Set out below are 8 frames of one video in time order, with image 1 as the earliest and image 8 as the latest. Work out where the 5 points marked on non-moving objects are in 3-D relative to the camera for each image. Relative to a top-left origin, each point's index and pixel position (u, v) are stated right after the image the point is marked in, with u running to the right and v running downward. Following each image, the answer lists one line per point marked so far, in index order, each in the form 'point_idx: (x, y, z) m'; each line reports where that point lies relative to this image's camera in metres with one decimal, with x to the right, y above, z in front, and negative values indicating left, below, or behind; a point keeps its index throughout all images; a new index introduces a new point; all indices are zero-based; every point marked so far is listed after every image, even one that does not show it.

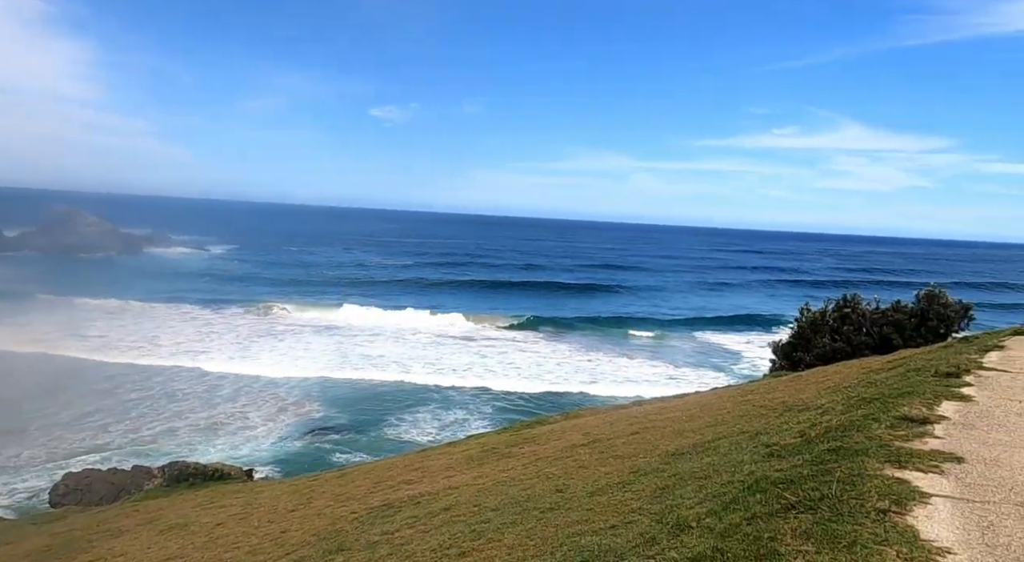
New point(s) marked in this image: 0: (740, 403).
0: (+3.1, -1.7, +9.9) m
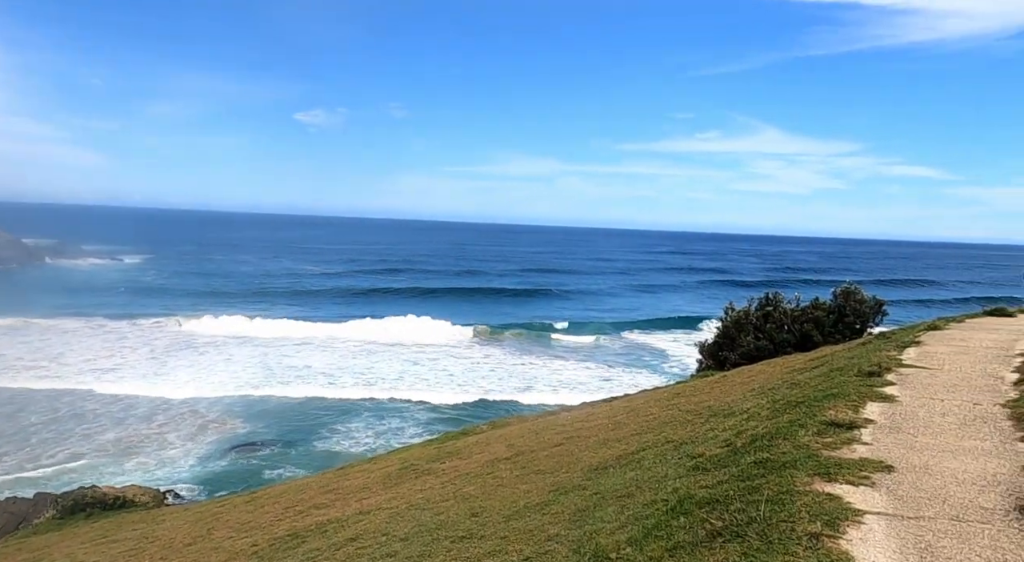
0: (+2.1, -1.7, +9.7) m
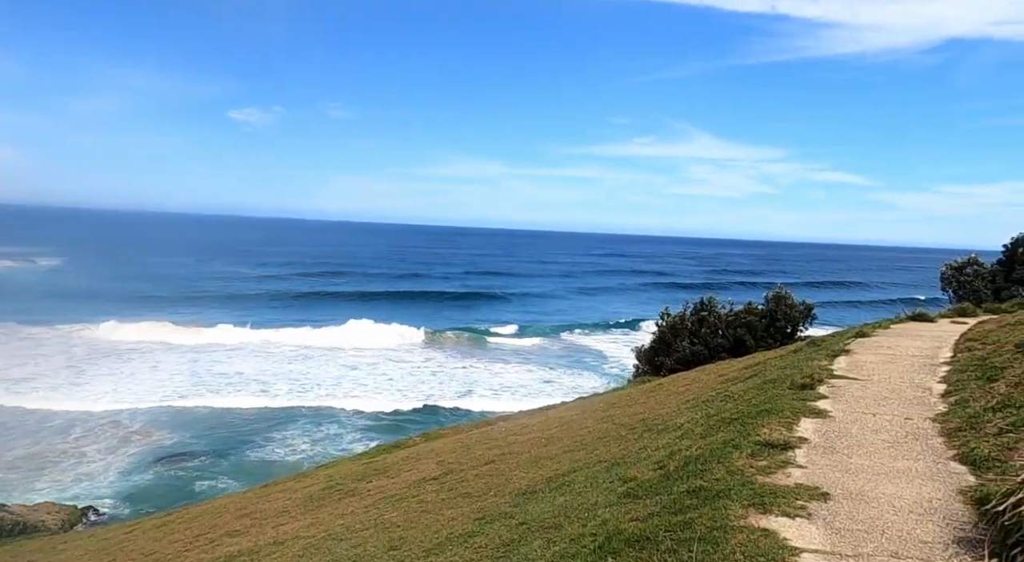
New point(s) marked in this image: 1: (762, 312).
0: (+1.2, -1.8, +9.5) m
1: (+6.4, -0.8, +18.7) m
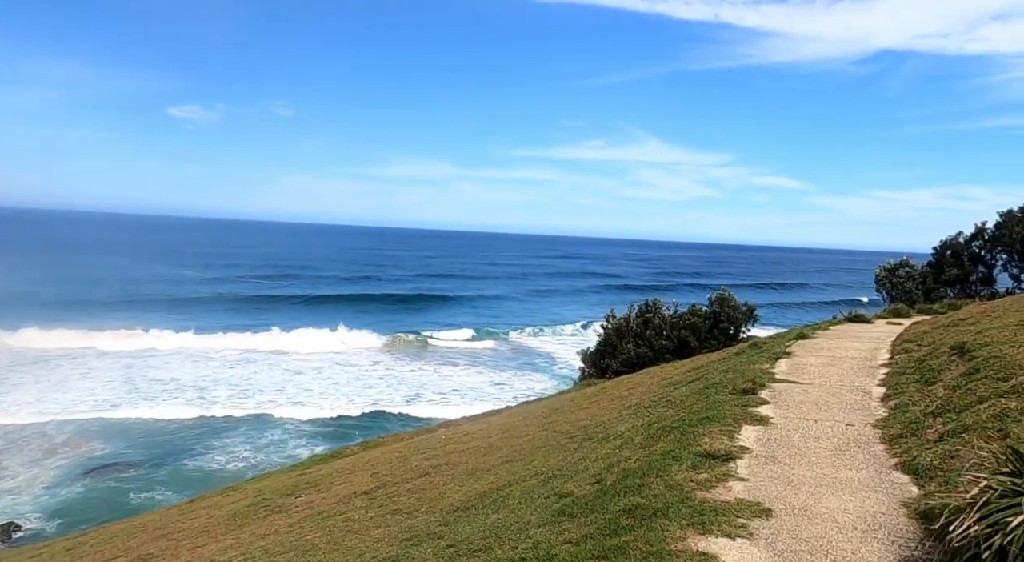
0: (+0.4, -1.8, +9.2) m
1: (+5.0, -0.8, +18.8) m
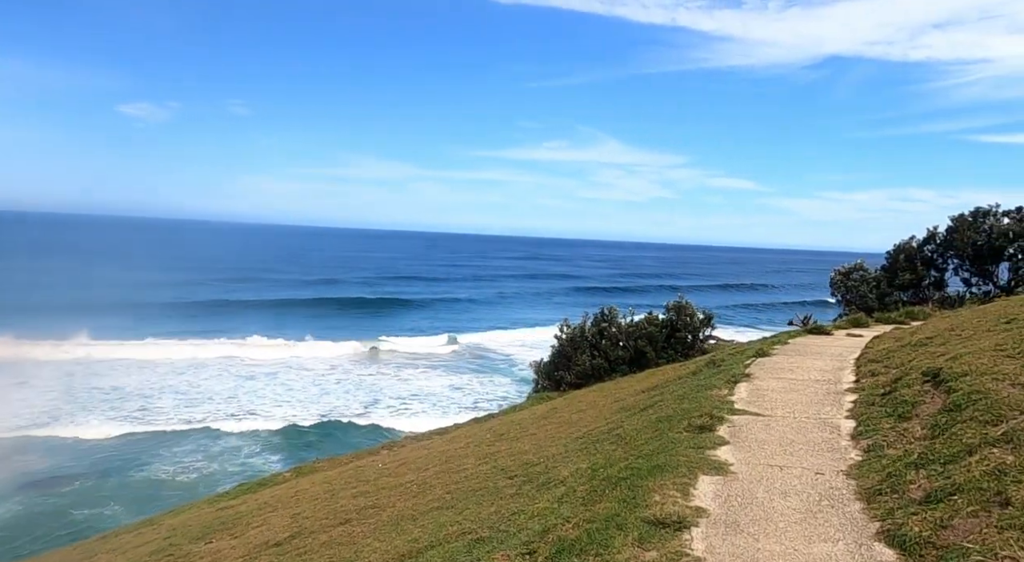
0: (-0.3, -2.1, +8.4) m
1: (+3.7, -1.0, +18.2) m
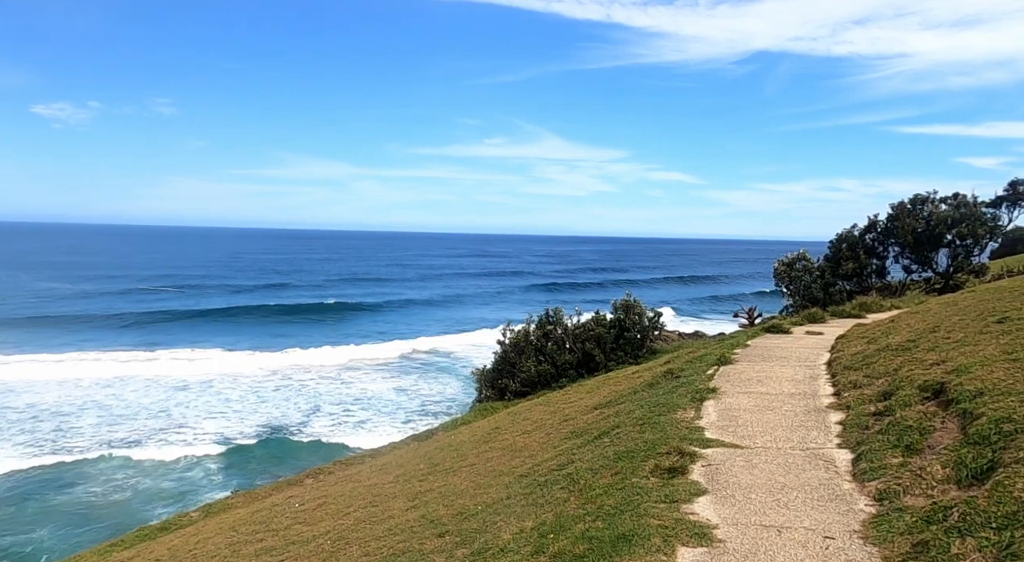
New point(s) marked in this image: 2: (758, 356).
0: (-1.0, -2.2, +7.1) m
1: (+2.3, -1.0, +17.2) m
2: (+3.3, -1.0, +9.7) m
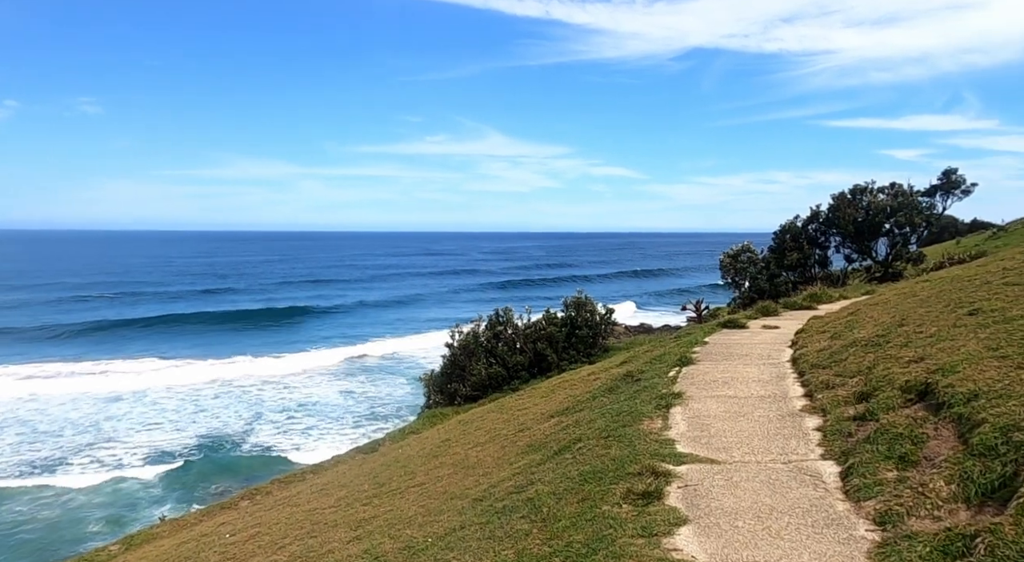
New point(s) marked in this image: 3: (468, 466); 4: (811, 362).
0: (-1.4, -2.2, +6.4) m
1: (+1.1, -0.9, +16.7) m
2: (+2.6, -0.9, +9.3) m
3: (-0.5, -1.9, +7.5) m
4: (+3.2, -0.9, +7.7) m
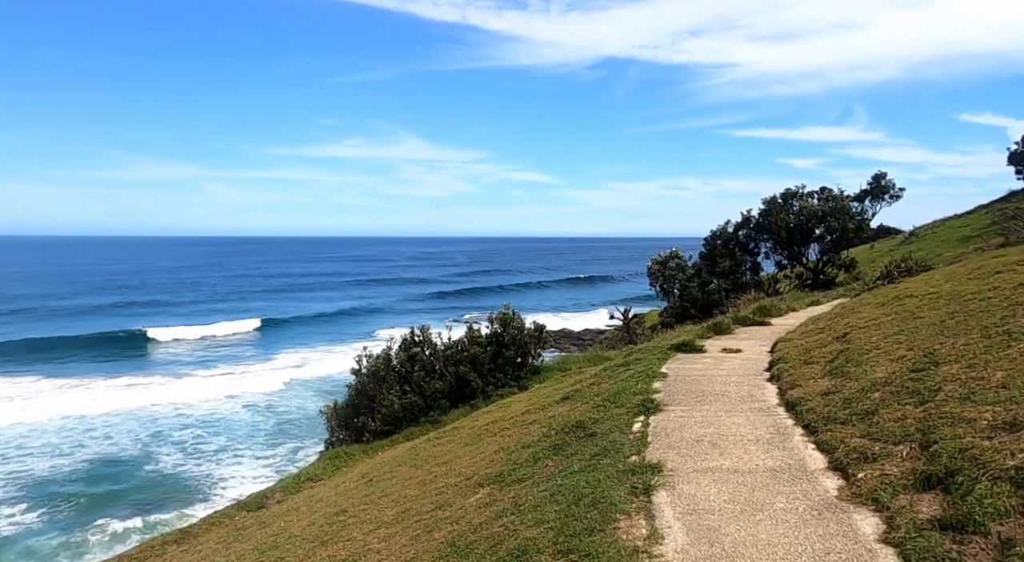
0: (-1.9, -2.4, +4.1) m
1: (-0.5, -1.2, +14.6) m
2: (+1.8, -1.1, +7.4) m
3: (-1.1, -2.1, +5.3) m
4: (+2.5, -1.1, +5.9) m
